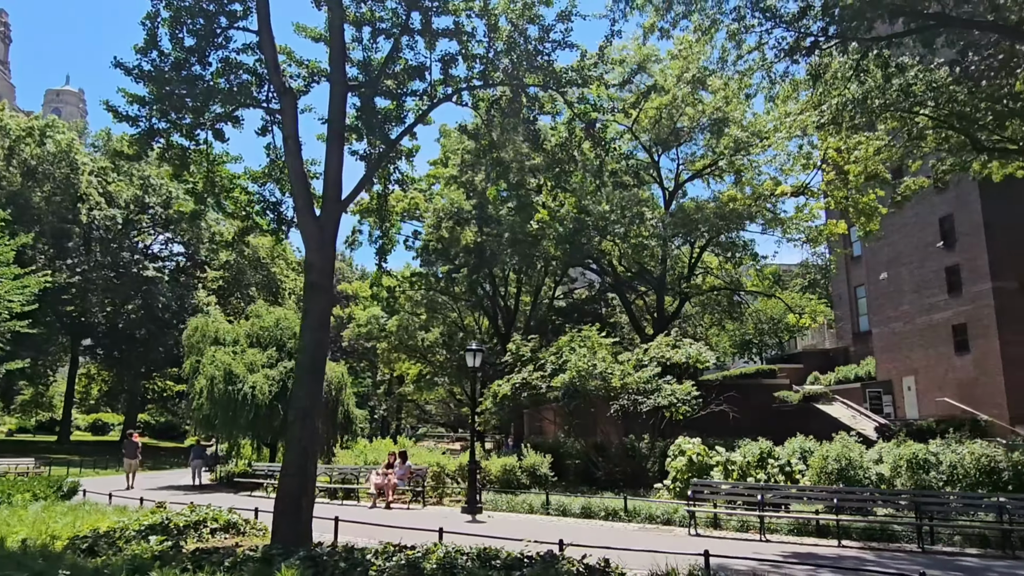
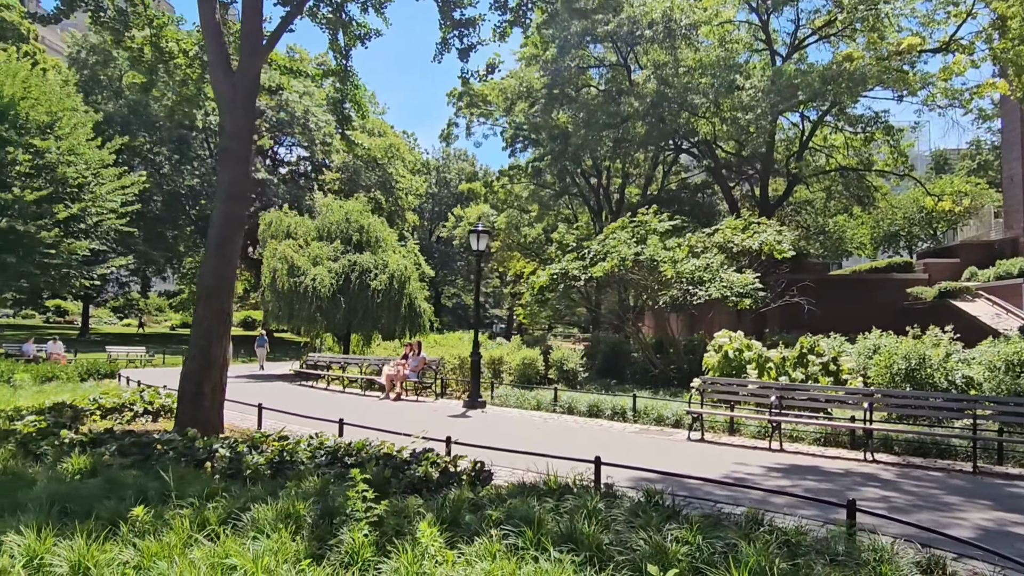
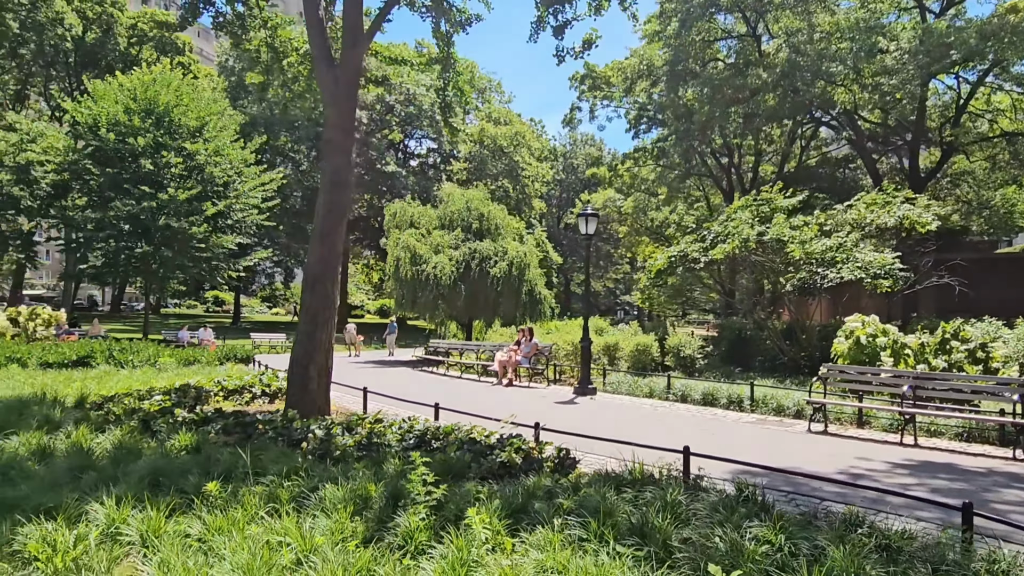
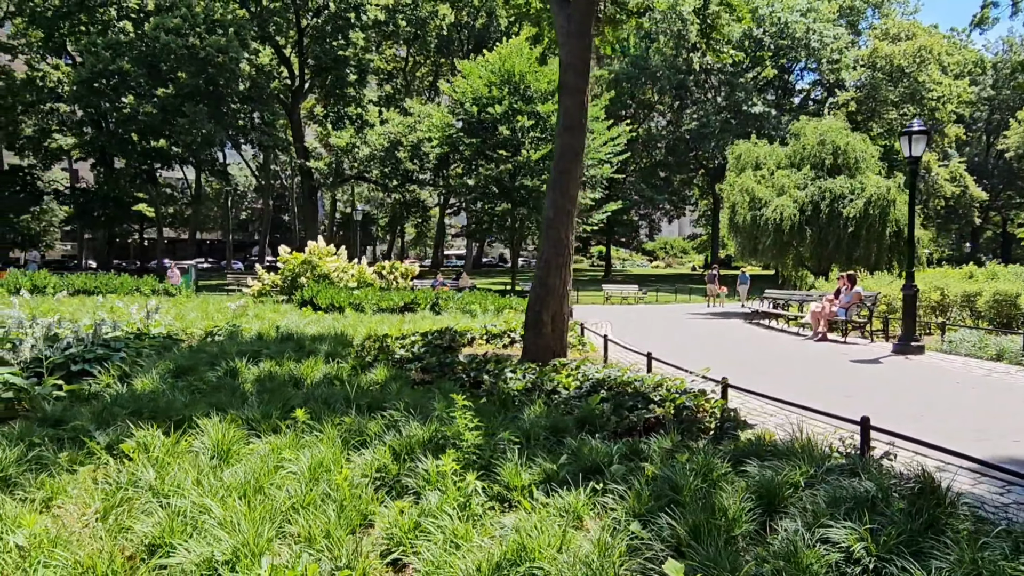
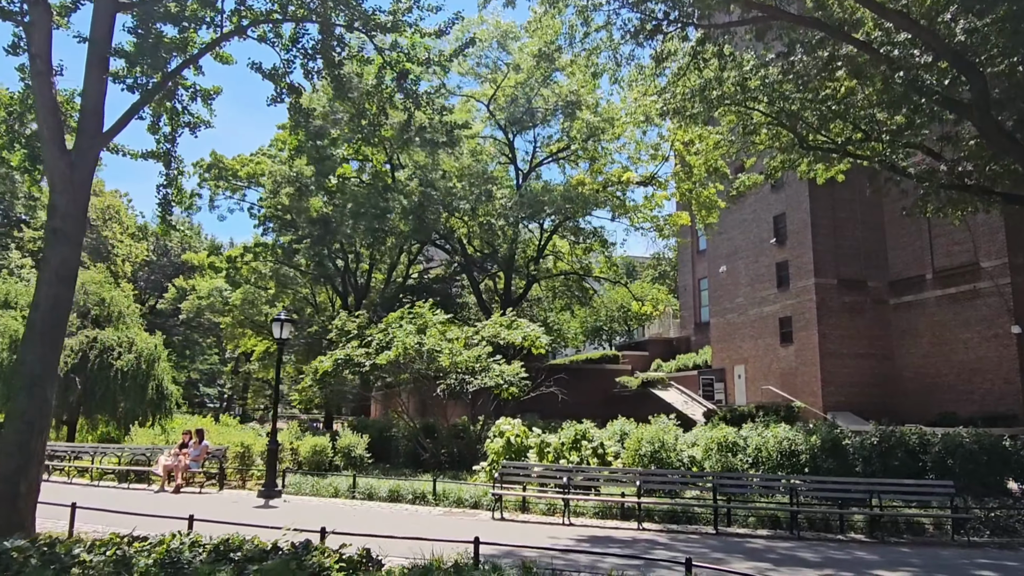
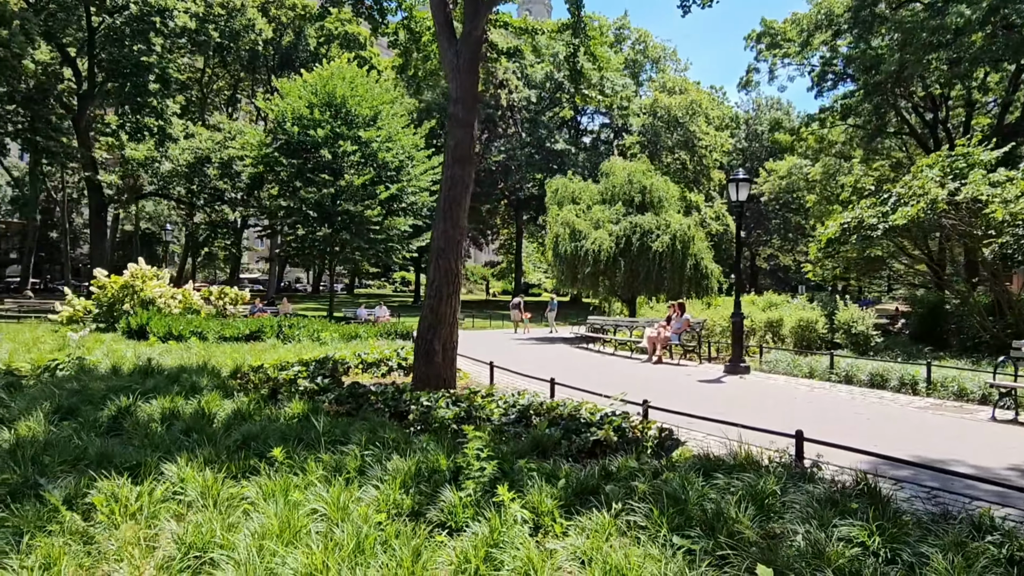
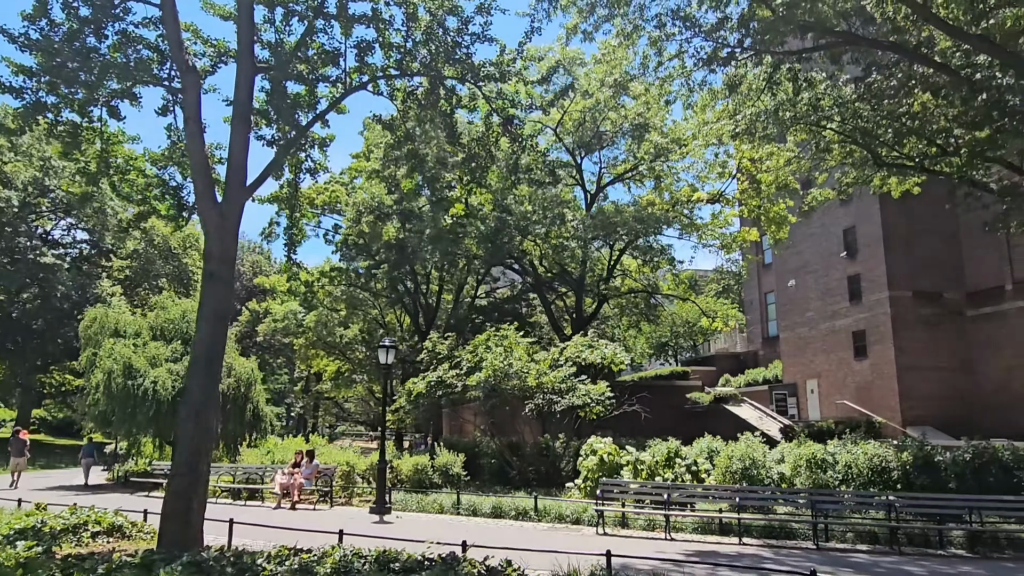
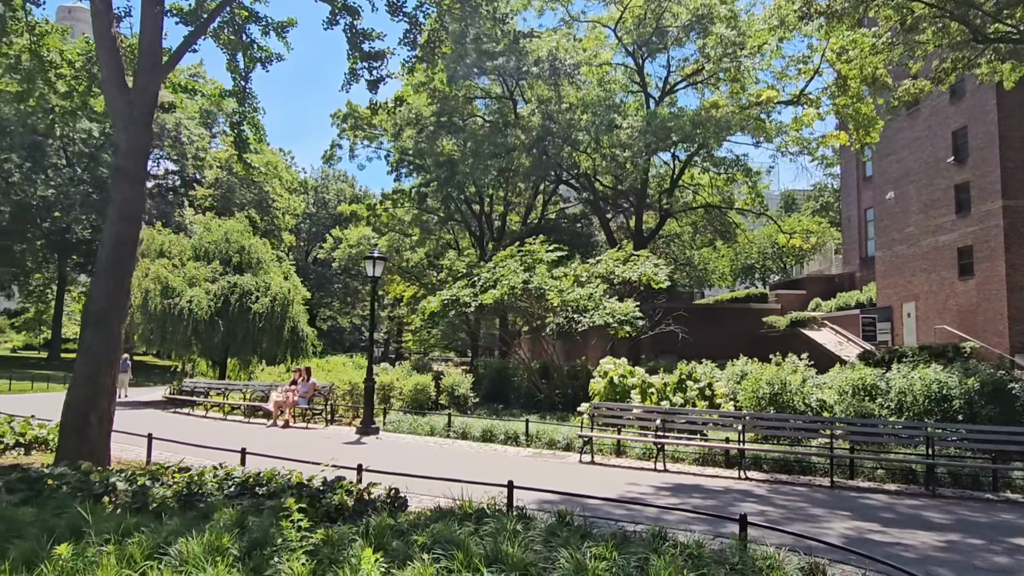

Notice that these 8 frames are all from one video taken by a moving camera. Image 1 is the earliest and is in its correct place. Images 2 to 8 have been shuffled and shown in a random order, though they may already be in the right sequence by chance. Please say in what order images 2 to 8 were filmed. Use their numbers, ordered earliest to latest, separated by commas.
7, 5, 8, 2, 3, 6, 4
